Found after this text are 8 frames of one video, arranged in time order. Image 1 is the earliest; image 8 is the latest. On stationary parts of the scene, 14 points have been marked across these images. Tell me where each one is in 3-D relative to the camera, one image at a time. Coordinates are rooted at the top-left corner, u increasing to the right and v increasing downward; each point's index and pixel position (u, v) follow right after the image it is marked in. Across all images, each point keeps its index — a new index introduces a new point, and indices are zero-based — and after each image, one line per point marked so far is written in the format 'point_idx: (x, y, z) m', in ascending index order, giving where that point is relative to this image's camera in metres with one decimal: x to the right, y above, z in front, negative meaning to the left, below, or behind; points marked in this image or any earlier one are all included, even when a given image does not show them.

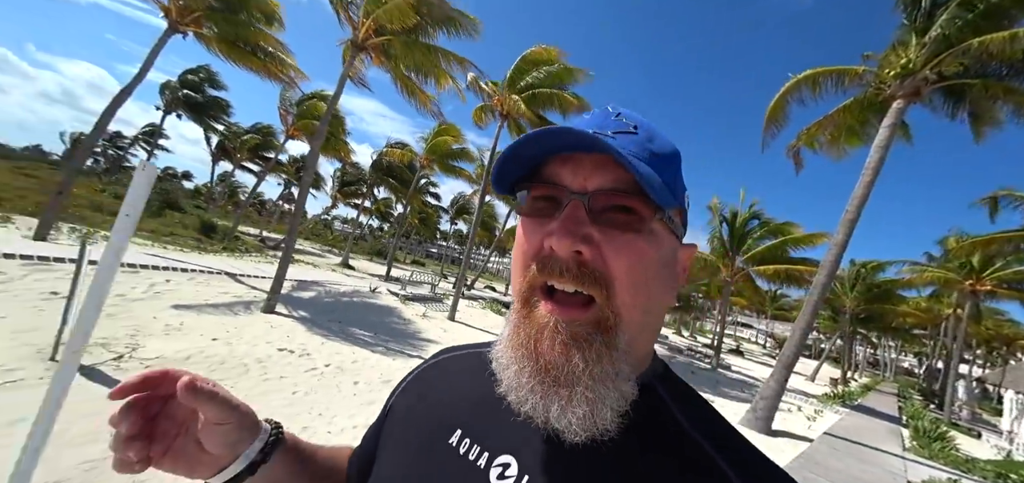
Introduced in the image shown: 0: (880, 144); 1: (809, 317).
0: (+8.6, +2.3, +8.4) m
1: (+6.7, -1.7, +8.1) m
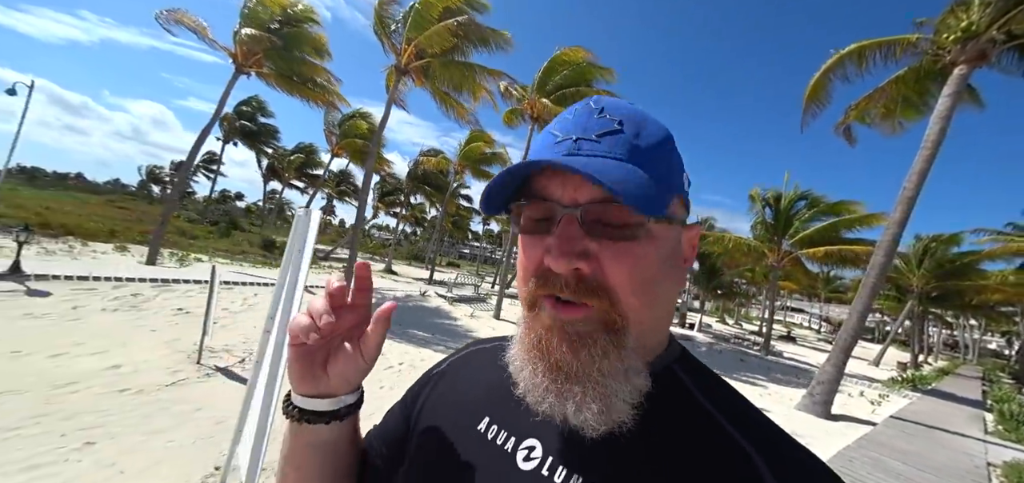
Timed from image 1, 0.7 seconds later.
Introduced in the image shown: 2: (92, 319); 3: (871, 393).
0: (+9.5, +2.9, +8.0) m
1: (+7.8, -1.2, +7.9) m
2: (-7.4, -1.5, +6.5) m
3: (+11.5, -4.8, +11.7) m
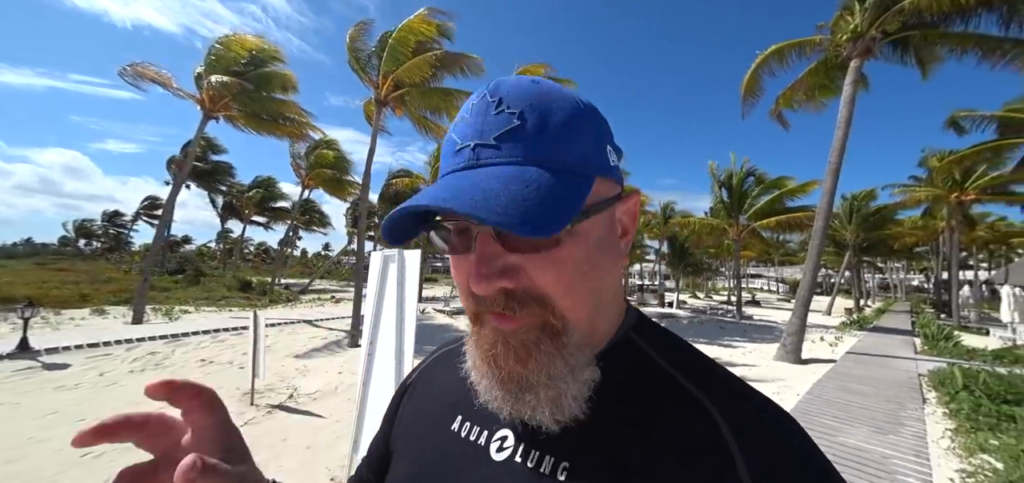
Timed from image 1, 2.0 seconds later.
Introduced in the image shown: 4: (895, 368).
0: (+9.0, +3.9, +9.8) m
1: (+7.9, -0.4, +9.5) m
2: (-7.0, -2.6, +6.6) m
3: (+11.7, -3.6, +13.6) m
4: (+8.3, -2.7, +7.9) m
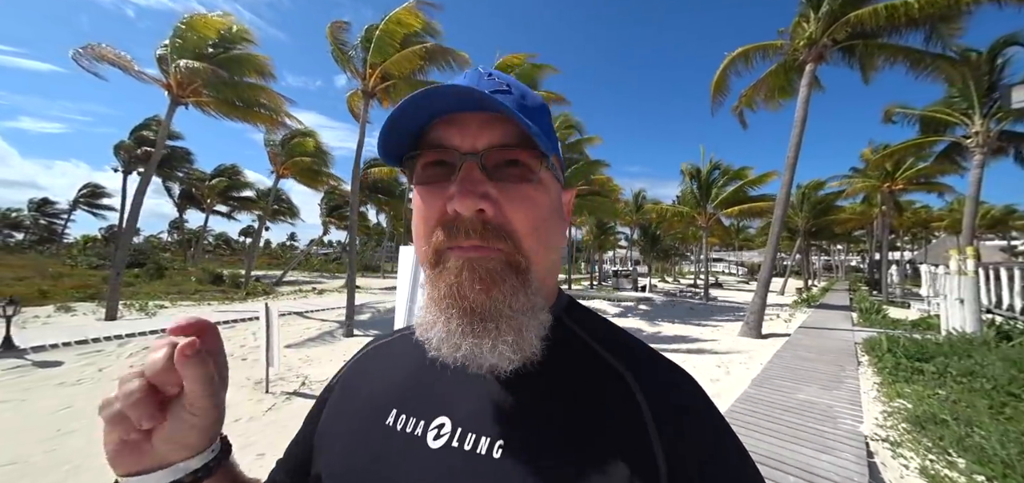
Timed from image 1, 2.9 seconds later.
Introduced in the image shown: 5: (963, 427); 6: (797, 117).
0: (+8.6, +4.2, +10.9) m
1: (+7.6, -0.1, +10.6) m
2: (-6.9, -2.5, +6.7) m
3: (+11.1, -3.0, +15.2) m
4: (+8.1, -2.4, +9.2) m
5: (+4.8, -2.0, +3.9) m
6: (+8.5, +3.7, +10.9) m
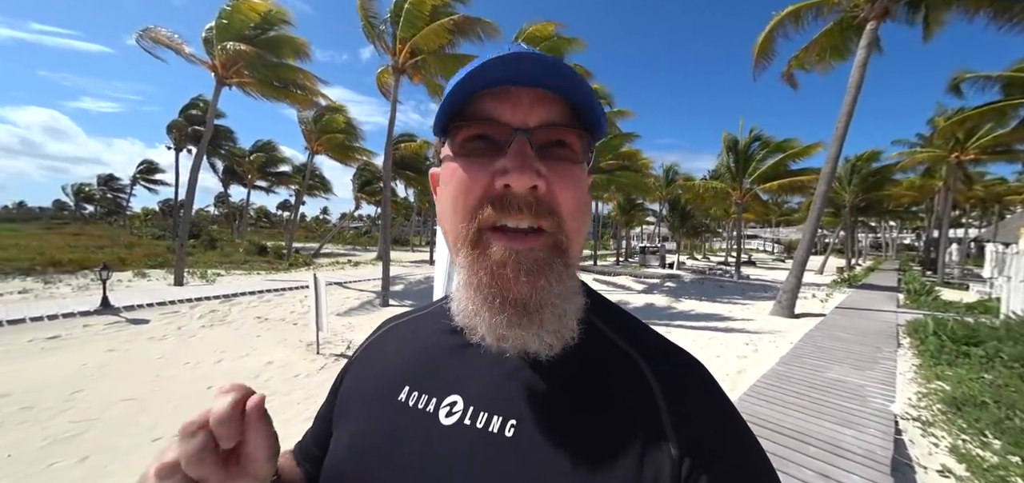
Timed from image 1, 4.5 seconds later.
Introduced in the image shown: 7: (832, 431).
0: (+9.5, +4.9, +10.0) m
1: (+8.4, +0.6, +10.2) m
2: (-6.4, -2.0, +7.5) m
3: (+12.3, -2.1, +14.6) m
4: (+8.9, -1.9, +8.9) m
5: (+5.1, -1.8, +3.8) m
6: (+9.4, +4.4, +10.1) m
7: (+3.0, -1.8, +3.5) m
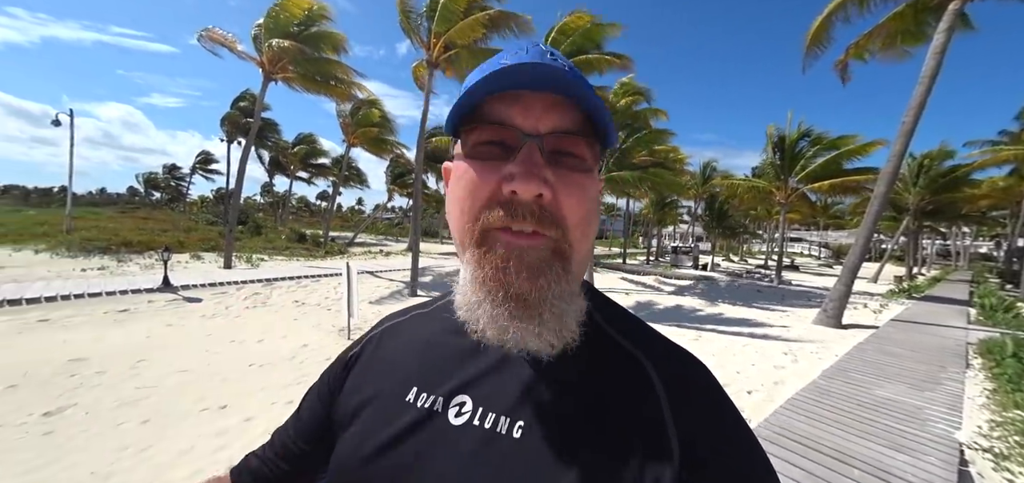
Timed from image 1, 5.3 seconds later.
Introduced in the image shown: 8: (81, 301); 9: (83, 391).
0: (+10.4, +4.7, +9.0) m
1: (+9.2, +0.5, +9.3) m
2: (-5.8, -1.7, +8.0) m
3: (+13.3, -2.3, +13.5) m
4: (+9.4, -2.1, +8.0) m
5: (+5.3, -1.9, +3.3) m
6: (+10.3, +4.2, +9.2) m
7: (+3.2, -1.8, +3.1) m
8: (-9.9, -1.4, +8.6) m
9: (-5.6, -2.0, +4.9) m
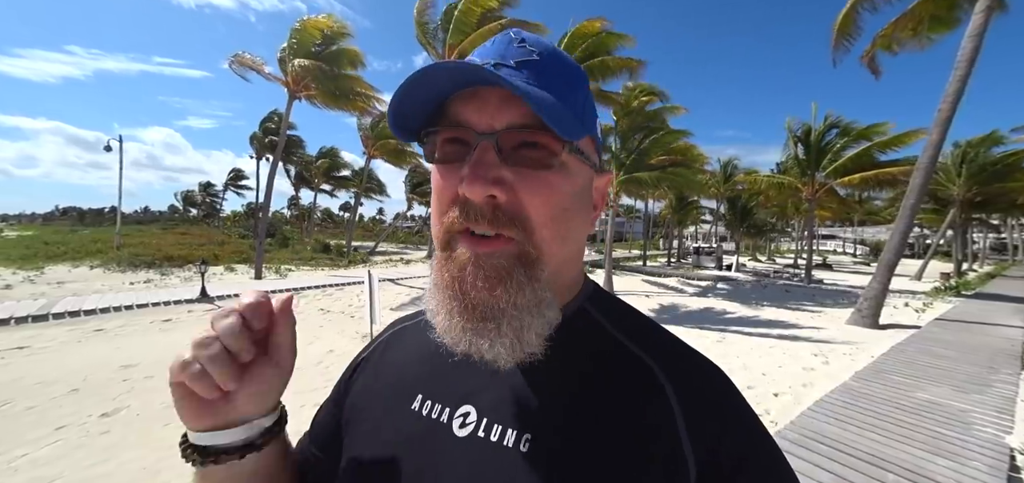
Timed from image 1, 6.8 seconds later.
0: (+10.7, +4.9, +8.6) m
1: (+9.6, +0.6, +8.9) m
2: (-5.4, -2.0, +8.3) m
3: (+14.0, -2.1, +12.7) m
4: (+9.9, -1.9, +7.5) m
5: (+5.4, -1.7, +3.0) m
6: (+10.6, +4.4, +8.7) m
7: (+3.3, -1.8, +3.0) m
8: (-9.5, -1.7, +9.1) m
9: (-5.4, -2.2, +5.2) m
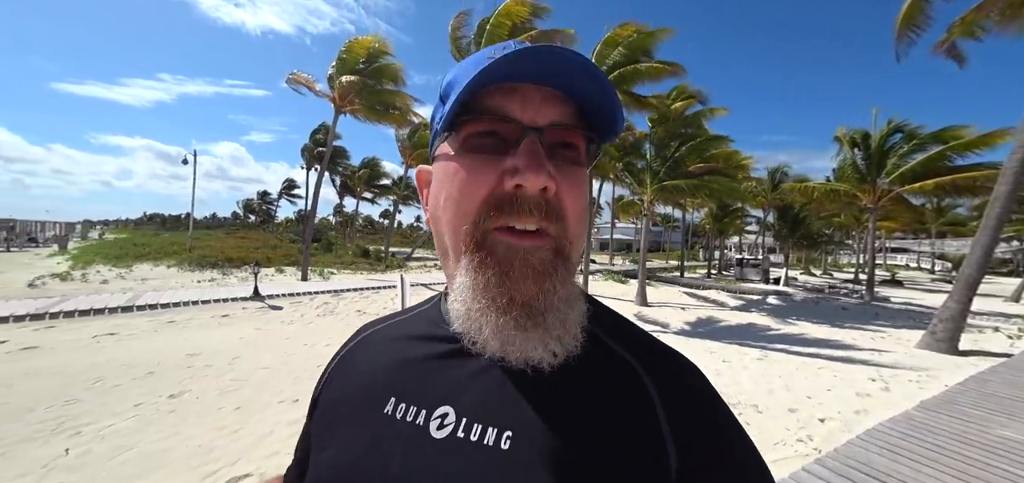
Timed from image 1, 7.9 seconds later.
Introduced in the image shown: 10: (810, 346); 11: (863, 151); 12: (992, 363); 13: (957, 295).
0: (+11.4, +4.5, +7.5) m
1: (+10.3, +0.3, +7.8) m
2: (-4.8, -2.1, +8.7) m
3: (+15.0, -2.6, +11.1) m
4: (+10.3, -2.2, +6.4) m
5: (+5.5, -1.8, +2.4) m
6: (+11.3, +4.0, +7.6) m
7: (+3.4, -1.8, +2.6) m
8: (-8.7, -1.8, +10.0) m
9: (-5.1, -2.2, +5.6) m
10: (+6.6, -2.3, +8.1) m
11: (+14.1, +3.6, +14.5) m
12: (+9.4, -2.4, +7.2) m
13: (+10.1, -1.2, +8.3) m
